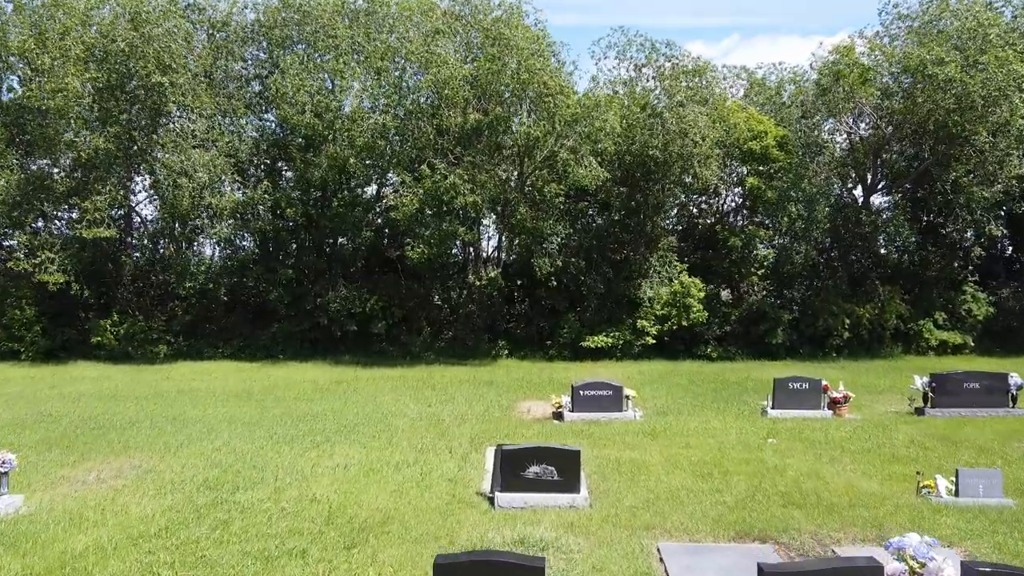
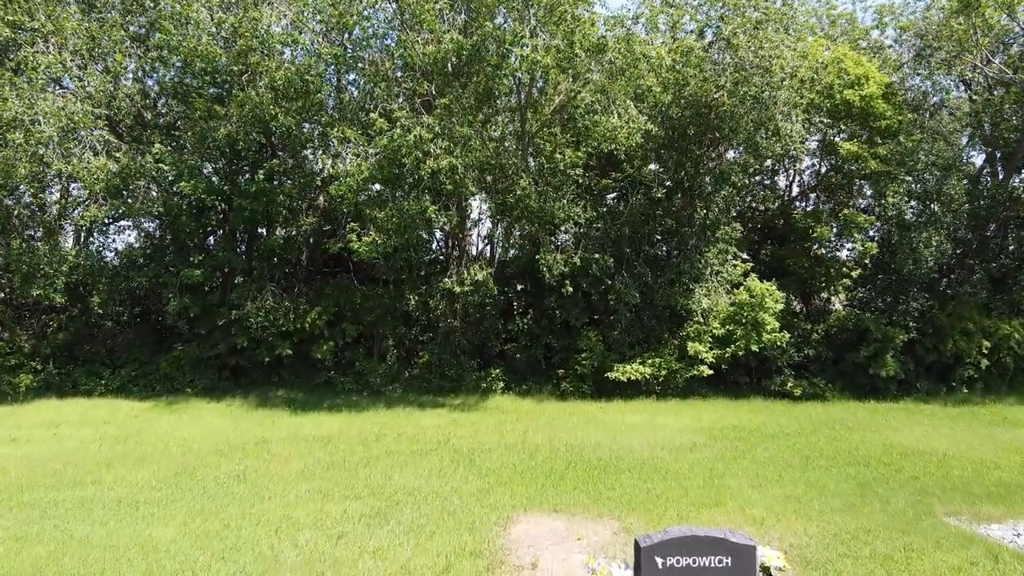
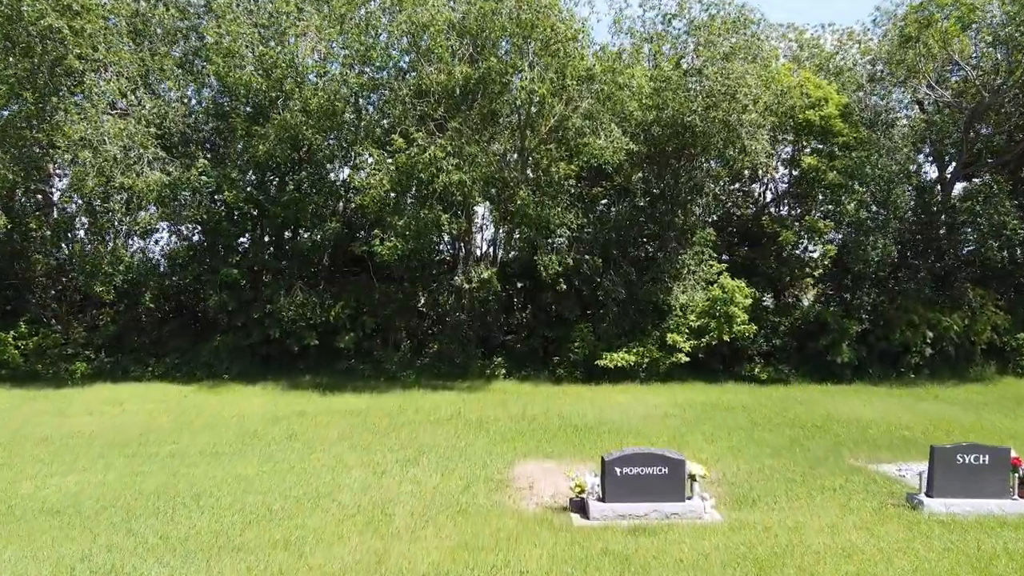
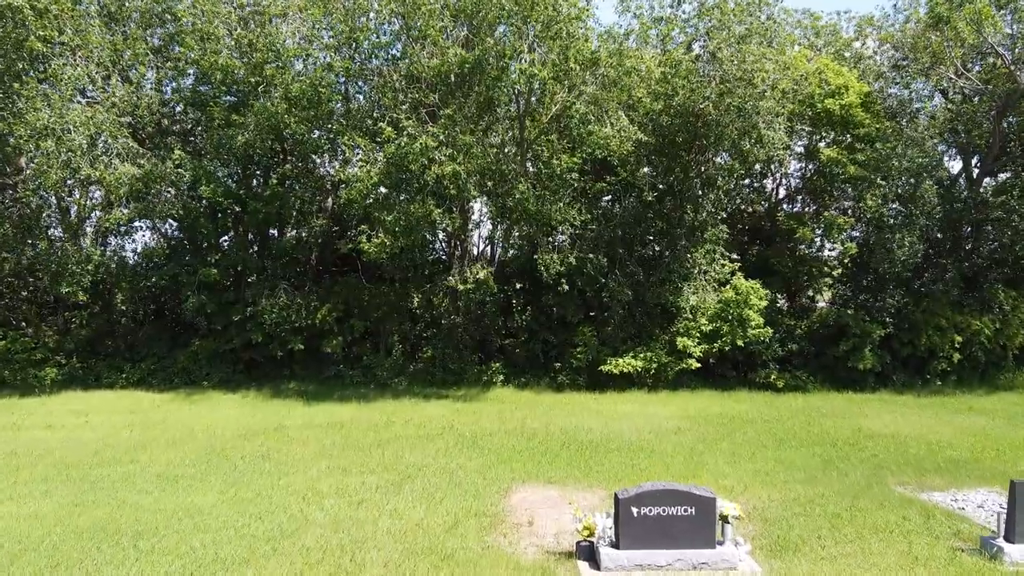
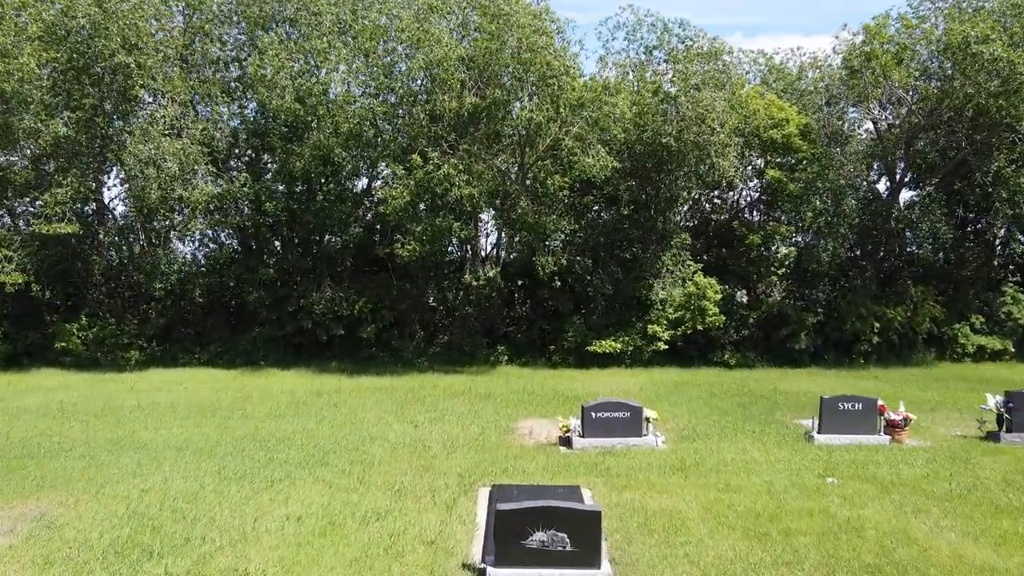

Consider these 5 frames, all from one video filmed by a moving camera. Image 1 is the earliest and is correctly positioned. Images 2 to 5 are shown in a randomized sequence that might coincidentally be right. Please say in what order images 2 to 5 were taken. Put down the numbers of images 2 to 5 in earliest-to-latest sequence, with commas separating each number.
5, 3, 4, 2
